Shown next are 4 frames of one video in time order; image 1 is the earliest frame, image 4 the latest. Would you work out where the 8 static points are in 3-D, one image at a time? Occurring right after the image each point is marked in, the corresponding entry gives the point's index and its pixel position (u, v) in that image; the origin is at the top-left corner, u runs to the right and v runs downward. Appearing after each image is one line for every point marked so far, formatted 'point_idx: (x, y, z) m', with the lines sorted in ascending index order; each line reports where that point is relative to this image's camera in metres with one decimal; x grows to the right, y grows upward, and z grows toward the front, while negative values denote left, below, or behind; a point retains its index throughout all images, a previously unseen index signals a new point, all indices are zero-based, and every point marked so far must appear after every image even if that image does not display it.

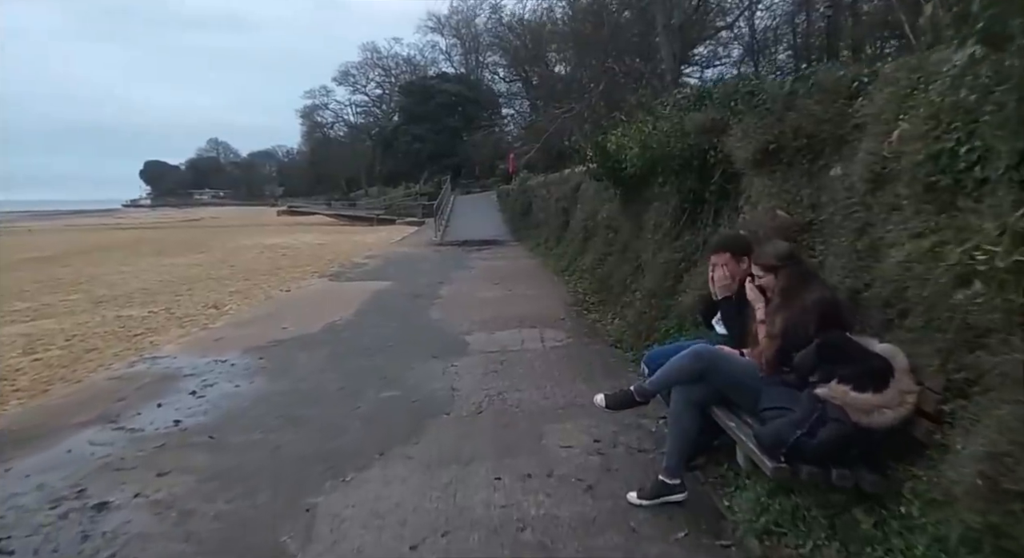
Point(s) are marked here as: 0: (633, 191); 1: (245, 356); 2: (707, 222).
0: (+1.8, +1.3, +7.8) m
1: (-3.6, -1.0, +7.1) m
2: (+2.1, +0.6, +5.8) m
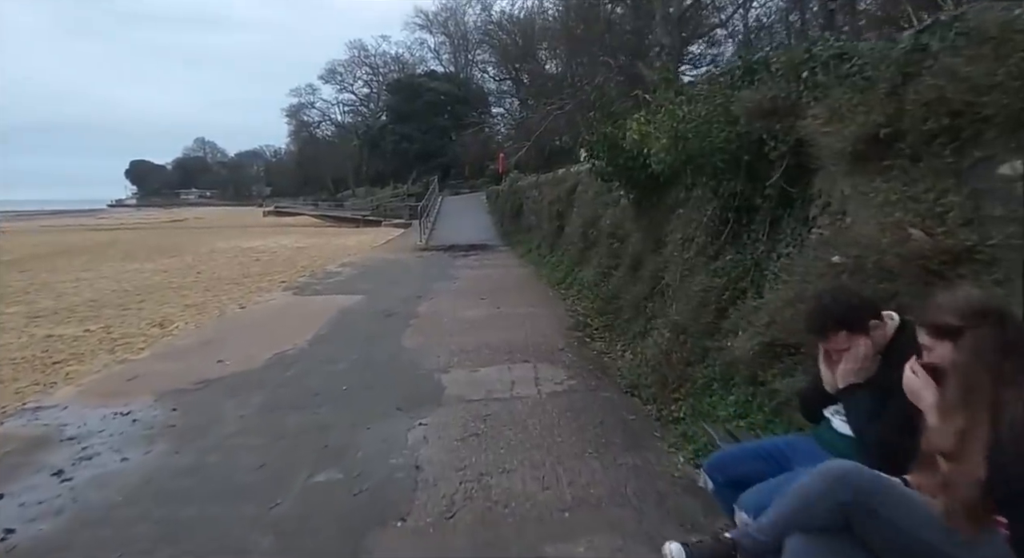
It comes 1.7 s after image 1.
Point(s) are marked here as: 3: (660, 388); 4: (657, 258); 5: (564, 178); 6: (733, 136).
0: (+1.7, +1.0, +6.3) m
1: (-3.7, -1.3, +5.5) m
2: (+2.0, +0.3, +4.3) m
3: (+1.4, -1.0, +4.9) m
4: (+1.7, +0.2, +6.1) m
5: (+1.5, +2.9, +15.2) m
6: (+1.8, +1.2, +4.3) m
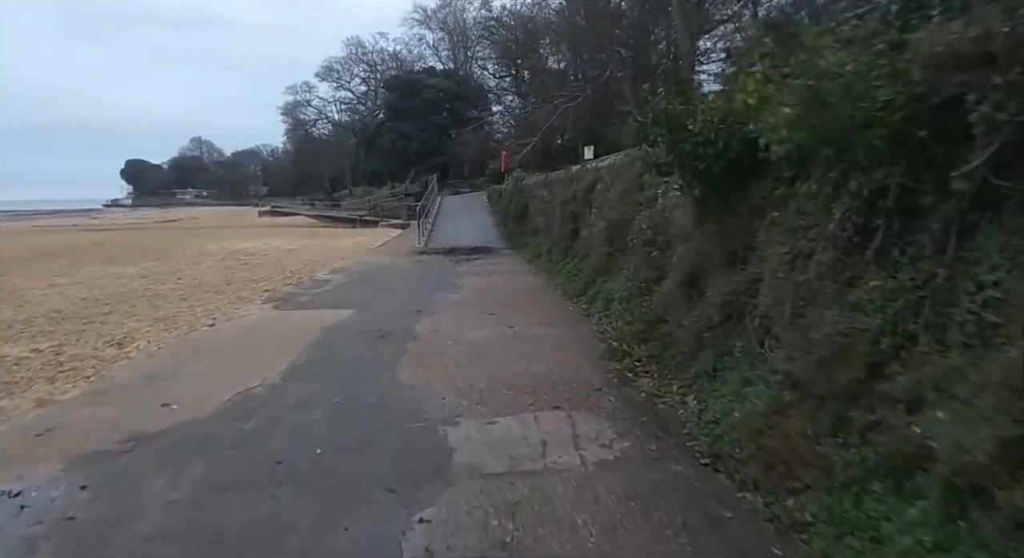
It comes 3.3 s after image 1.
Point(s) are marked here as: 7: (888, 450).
0: (+1.9, +0.8, +4.8) m
1: (-3.5, -1.6, +4.0) m
2: (+2.3, +0.1, +2.8) m
3: (+1.6, -1.2, +3.4) m
4: (+1.9, 0.0, +4.6) m
5: (+1.7, +2.7, +13.7) m
6: (+2.1, +0.9, +2.8) m
7: (+1.9, -0.9, +2.7) m
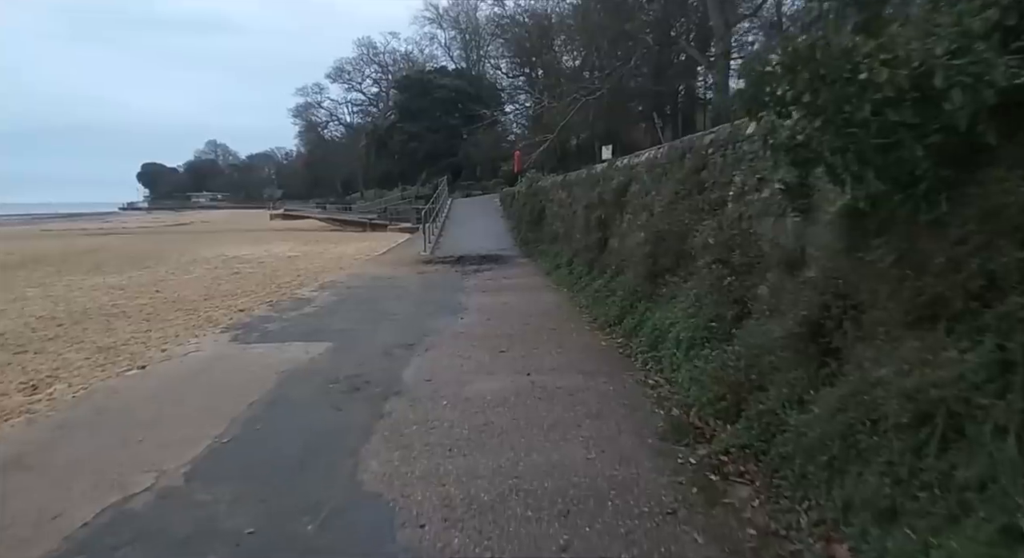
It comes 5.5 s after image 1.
0: (+2.0, +0.4, +2.7) m
1: (-3.4, -1.9, +2.0) m
2: (+2.4, -0.2, +0.7) m
3: (+1.7, -1.6, +1.3) m
4: (+2.1, -0.3, +2.5) m
5: (+2.1, +2.3, +11.6) m
6: (+2.1, +0.6, +0.7) m
7: (+2.0, -1.2, +0.6) m
